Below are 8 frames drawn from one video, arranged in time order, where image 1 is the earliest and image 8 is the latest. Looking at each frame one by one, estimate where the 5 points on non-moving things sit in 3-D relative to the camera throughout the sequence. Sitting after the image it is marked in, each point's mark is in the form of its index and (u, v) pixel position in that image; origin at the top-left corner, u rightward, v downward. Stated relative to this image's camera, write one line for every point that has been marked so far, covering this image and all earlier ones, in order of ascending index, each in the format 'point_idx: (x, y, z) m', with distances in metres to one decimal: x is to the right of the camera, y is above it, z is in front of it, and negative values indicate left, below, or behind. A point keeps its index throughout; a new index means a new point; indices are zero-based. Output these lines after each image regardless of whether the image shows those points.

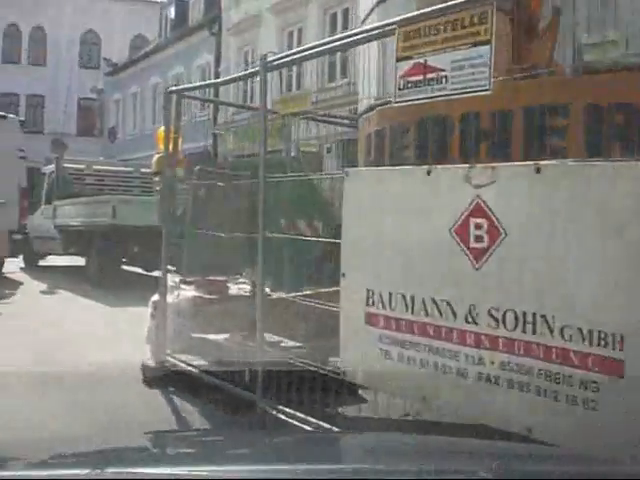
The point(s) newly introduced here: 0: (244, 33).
0: (-1.5, +4.1, +18.9) m
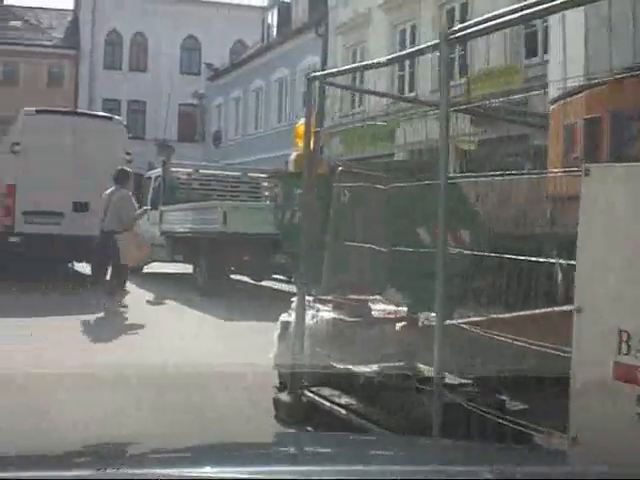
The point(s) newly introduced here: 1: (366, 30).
0: (+0.6, +4.0, +18.2) m
1: (+0.9, +3.9, +17.5) m
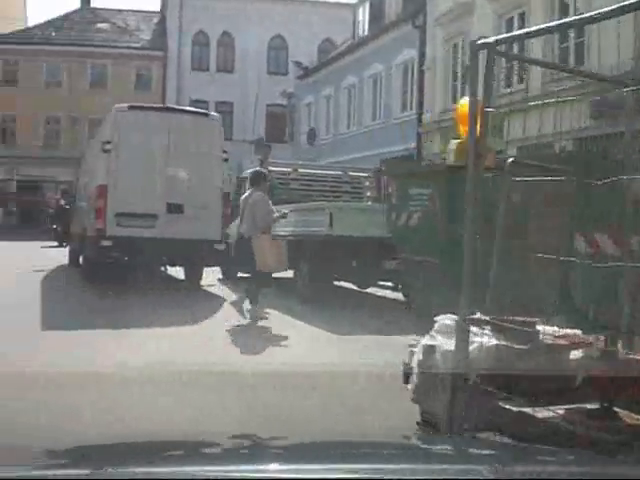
0: (+2.4, +3.9, +17.2) m
1: (+2.6, +3.8, +16.5) m
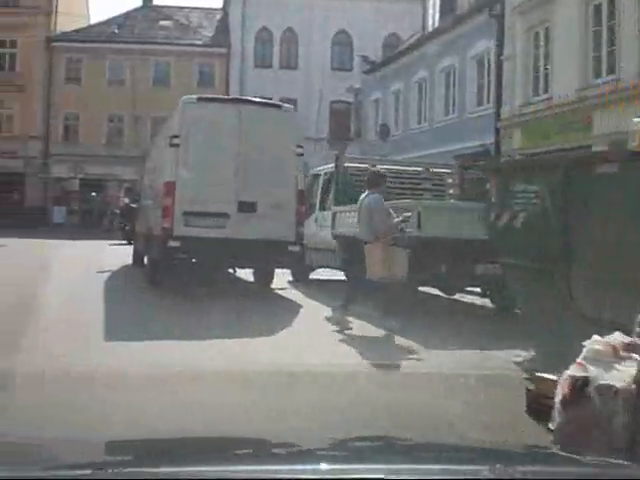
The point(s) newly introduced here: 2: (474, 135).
0: (+3.7, +3.9, +16.3) m
1: (+3.8, +3.8, +15.5) m
2: (+3.1, +2.1, +19.0) m
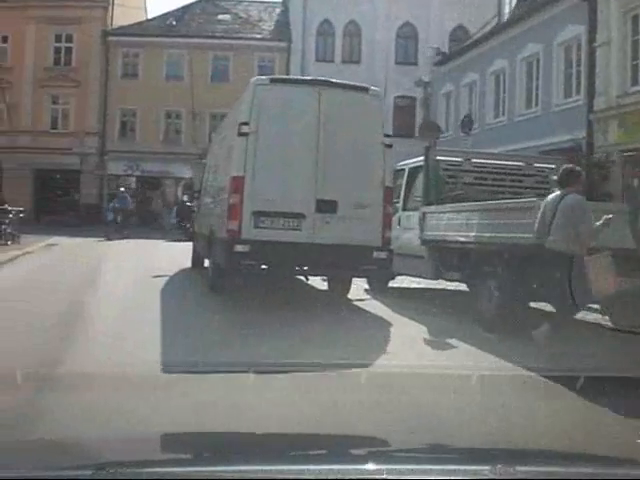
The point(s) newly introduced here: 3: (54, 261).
0: (+4.8, +3.8, +14.7) m
1: (+5.0, +3.7, +14.0) m
2: (+4.4, +2.0, +17.5) m
3: (-5.5, -0.4, +19.5) m
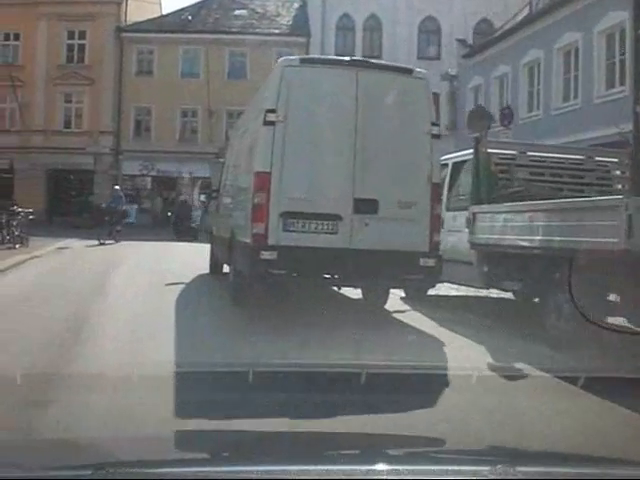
0: (+5.2, +3.8, +13.6) m
1: (+5.3, +3.7, +12.8) m
2: (+4.8, +2.0, +16.4) m
3: (-5.0, -0.5, +18.5) m
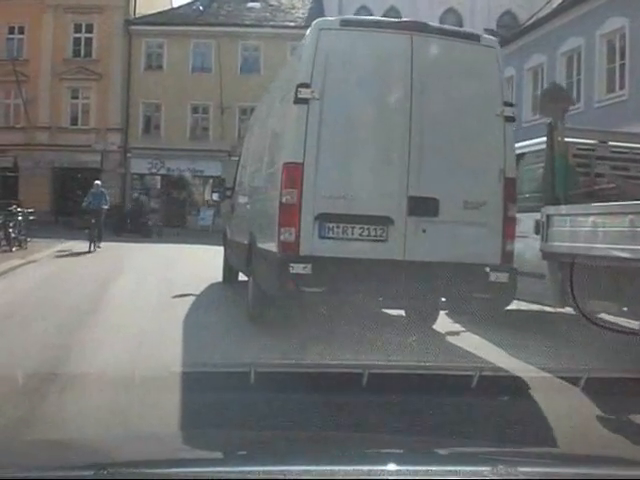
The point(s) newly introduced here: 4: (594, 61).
0: (+5.5, +3.8, +12.2) m
1: (+5.6, +3.6, +11.4) m
2: (+5.2, +1.9, +14.9) m
3: (-4.6, -0.5, +17.2) m
4: (+5.0, +3.3, +17.6) m
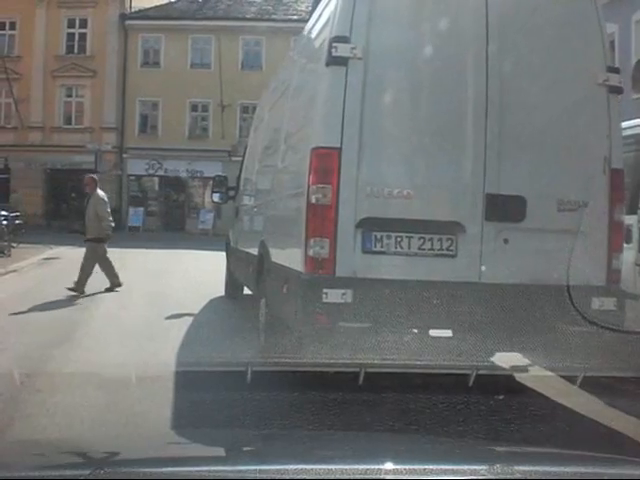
0: (+5.7, +3.7, +10.8) m
1: (+5.8, +3.6, +10.0) m
2: (+5.3, +1.9, +13.5) m
3: (-4.4, -0.6, +15.8) m
4: (+5.2, +3.2, +16.2) m
